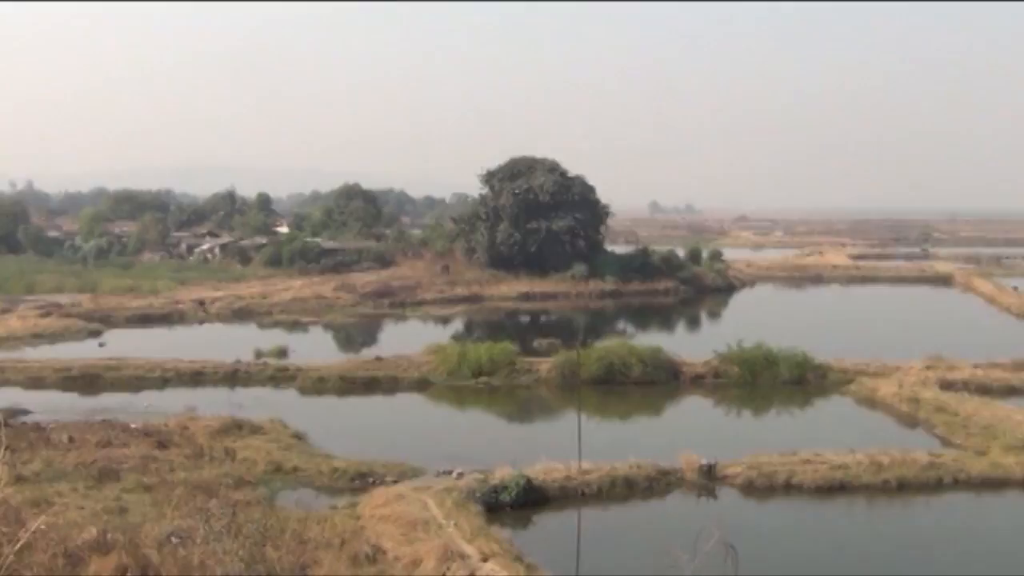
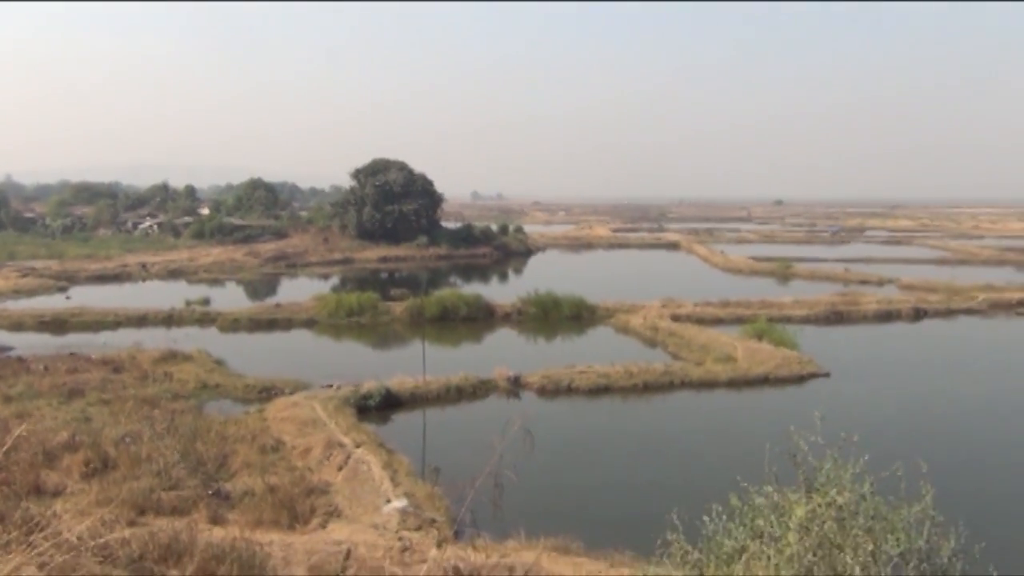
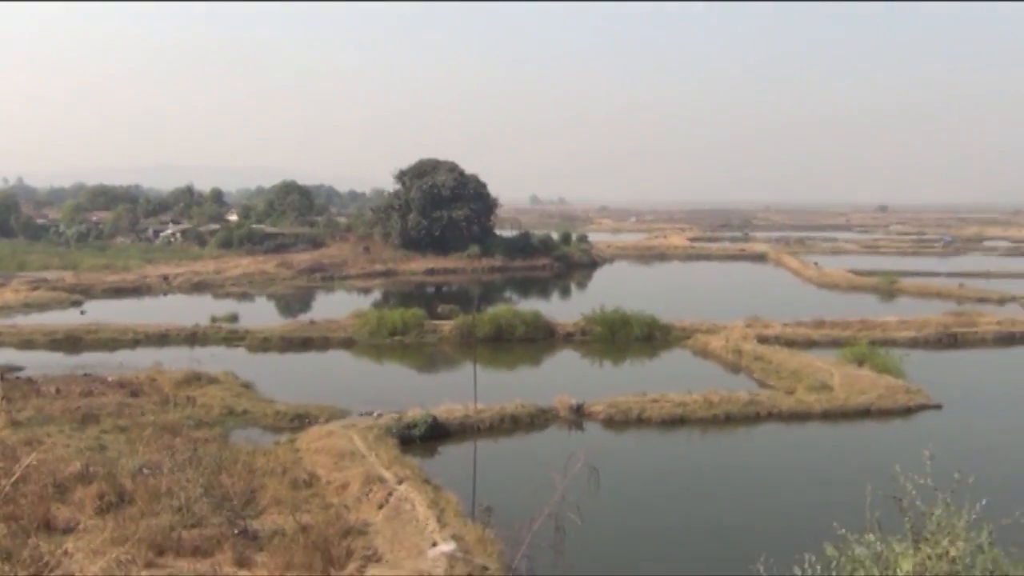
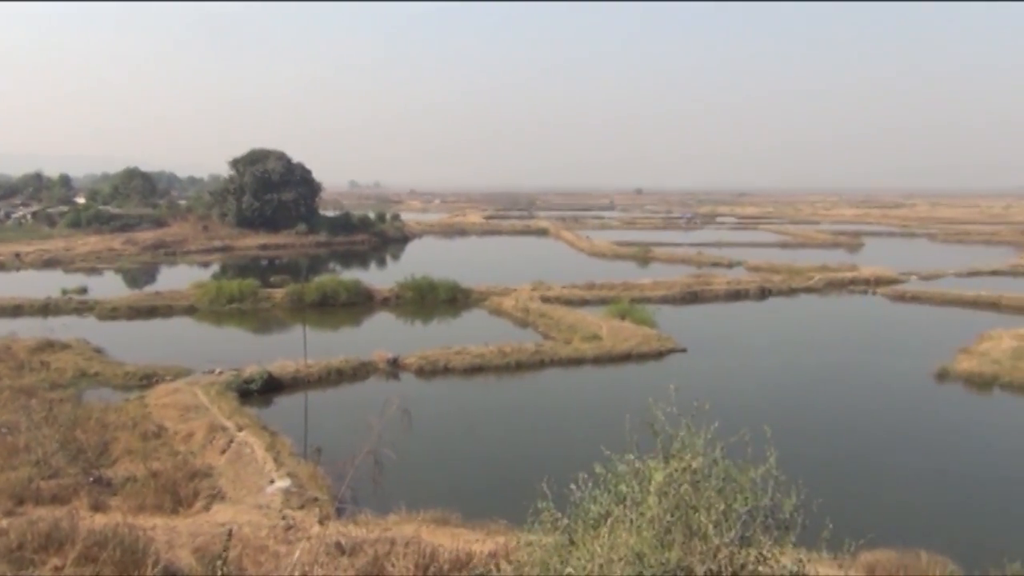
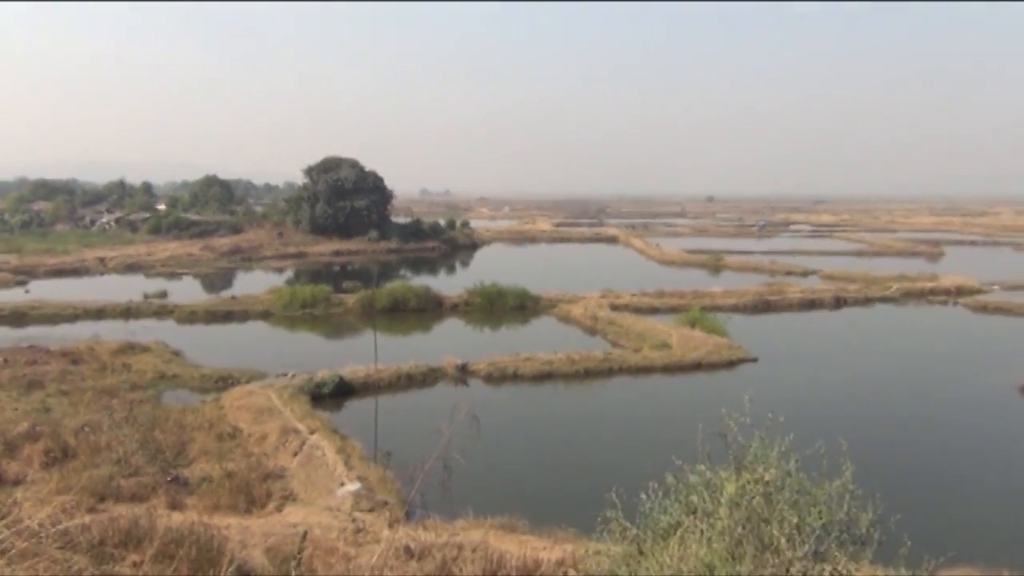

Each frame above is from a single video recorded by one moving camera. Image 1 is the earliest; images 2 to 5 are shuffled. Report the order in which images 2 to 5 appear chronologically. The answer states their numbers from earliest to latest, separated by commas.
3, 2, 5, 4
